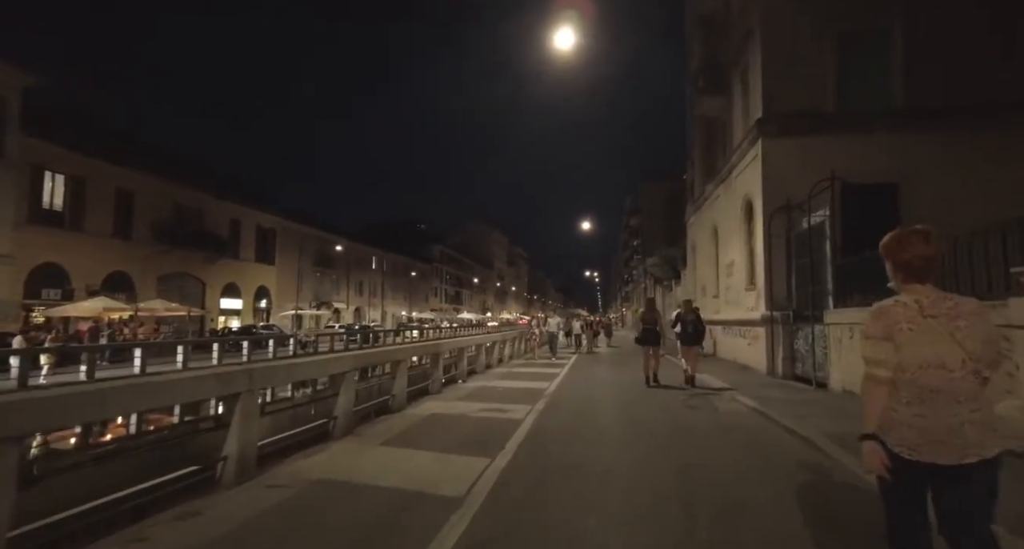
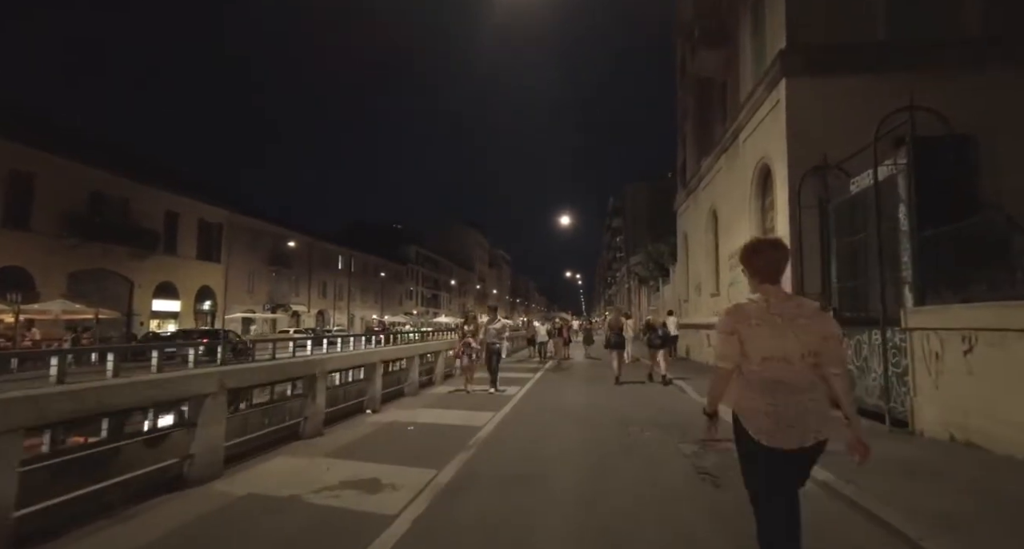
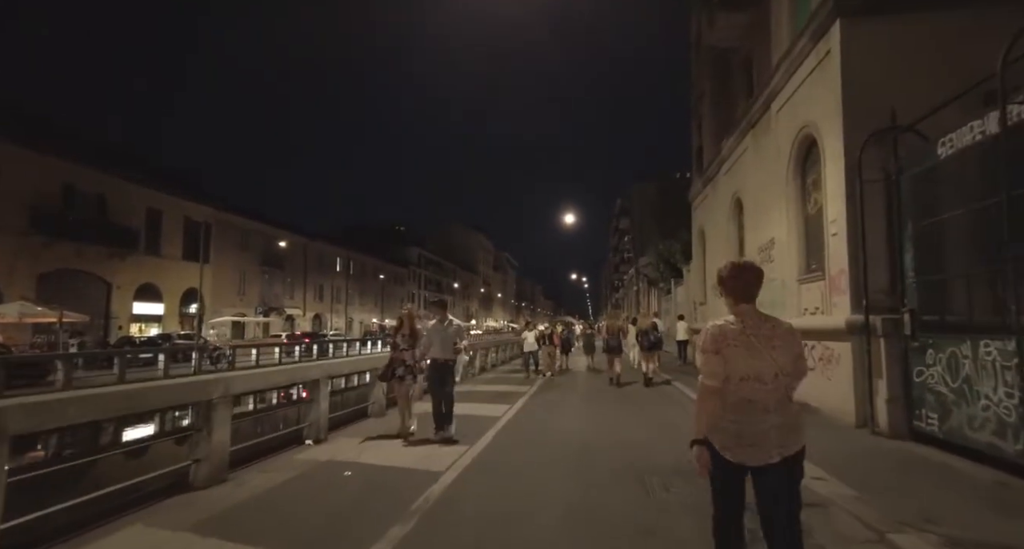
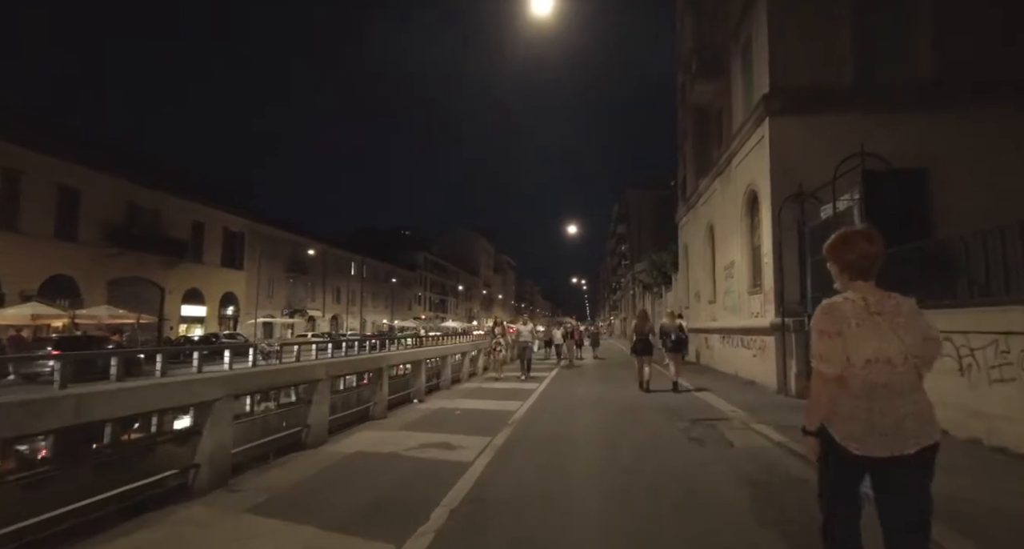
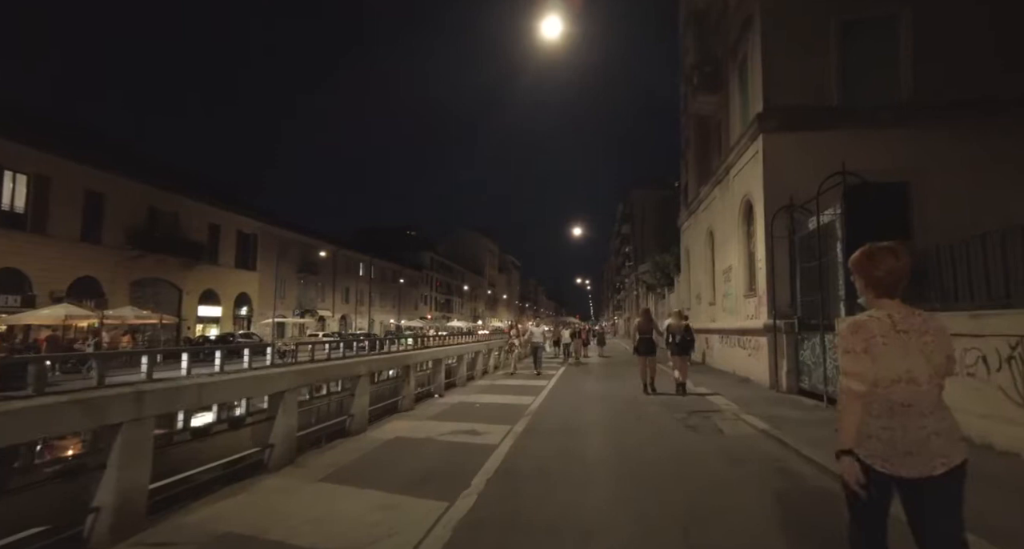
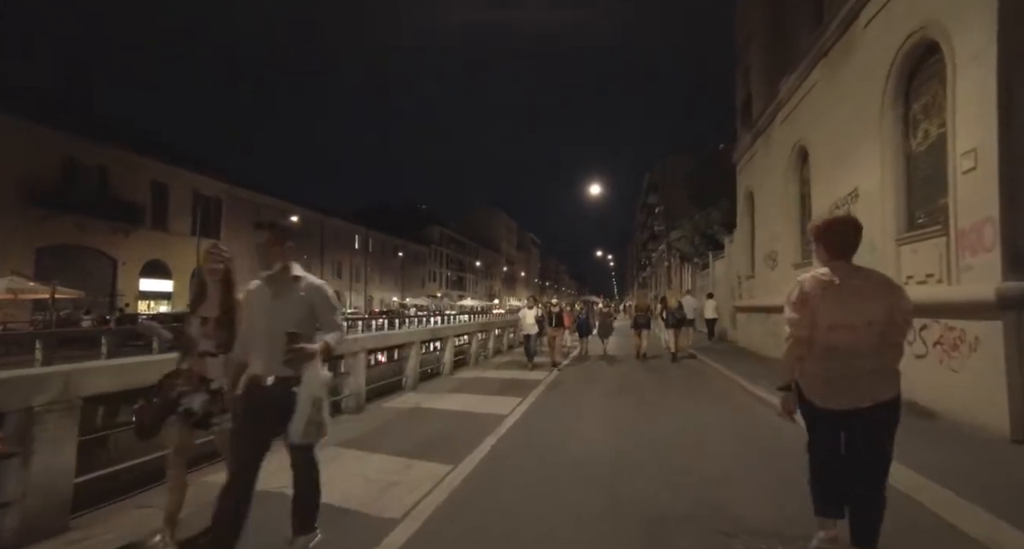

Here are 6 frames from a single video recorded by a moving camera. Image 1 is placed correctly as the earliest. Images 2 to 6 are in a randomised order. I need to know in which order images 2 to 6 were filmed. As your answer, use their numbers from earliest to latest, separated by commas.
5, 4, 2, 3, 6
